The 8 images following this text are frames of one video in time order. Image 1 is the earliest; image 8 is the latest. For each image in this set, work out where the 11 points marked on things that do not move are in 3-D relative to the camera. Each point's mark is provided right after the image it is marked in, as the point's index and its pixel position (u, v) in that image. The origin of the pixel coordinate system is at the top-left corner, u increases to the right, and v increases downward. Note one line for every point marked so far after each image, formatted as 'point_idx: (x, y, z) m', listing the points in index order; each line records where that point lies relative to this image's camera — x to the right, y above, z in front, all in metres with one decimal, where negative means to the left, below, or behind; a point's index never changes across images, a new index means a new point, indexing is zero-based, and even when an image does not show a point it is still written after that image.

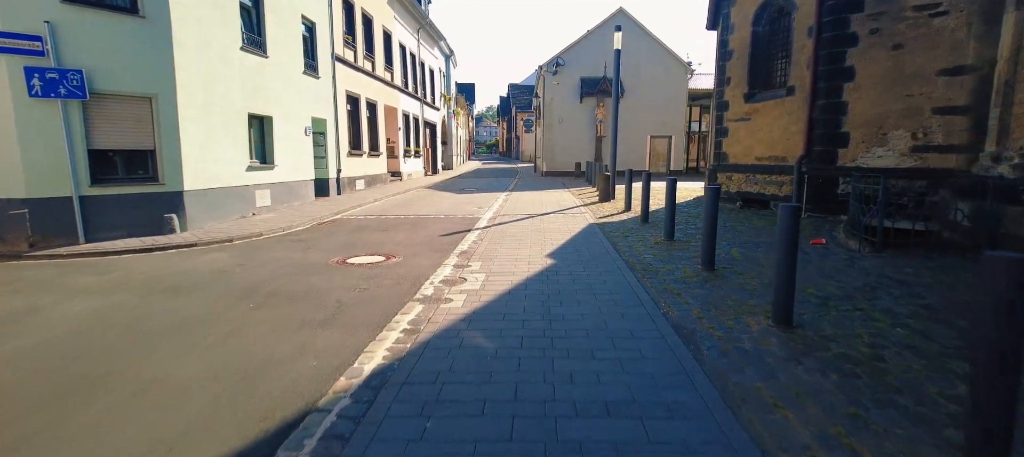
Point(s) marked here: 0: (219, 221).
0: (-6.0, +0.1, +10.0) m
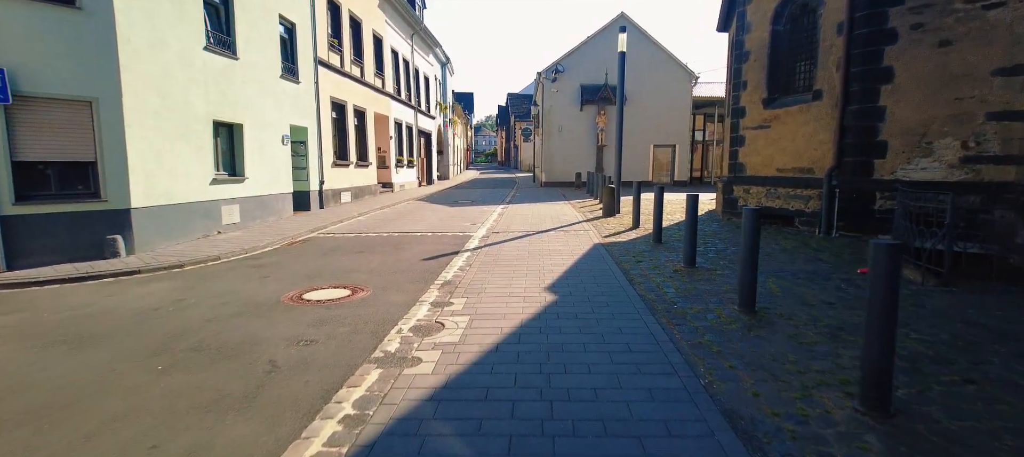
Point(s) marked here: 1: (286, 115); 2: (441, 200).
0: (-6.1, -0.2, +8.8) m
1: (-6.0, +3.0, +12.8) m
2: (-2.8, +1.1, +19.4) m
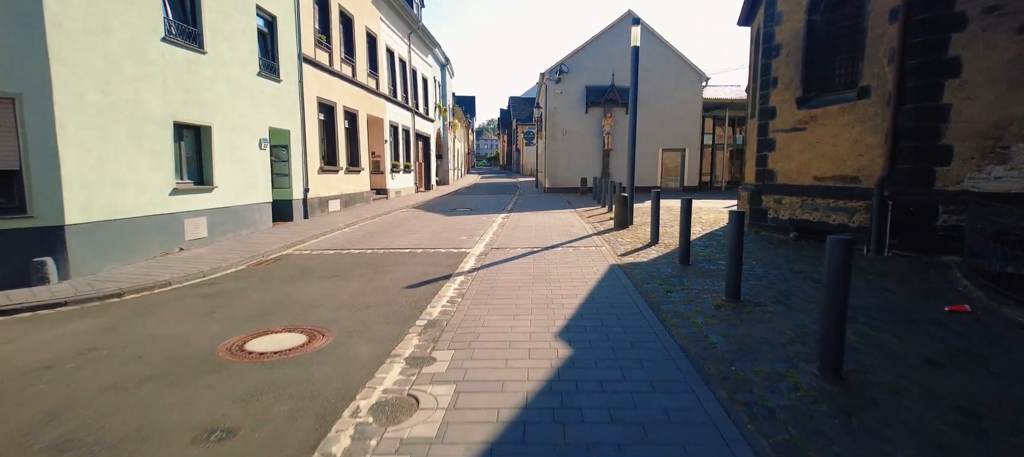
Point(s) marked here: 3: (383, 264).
0: (-6.1, -0.5, +7.7) m
1: (-5.9, +2.7, +11.7) m
2: (-2.8, +0.8, +18.2) m
3: (-2.1, -0.6, +7.8) m
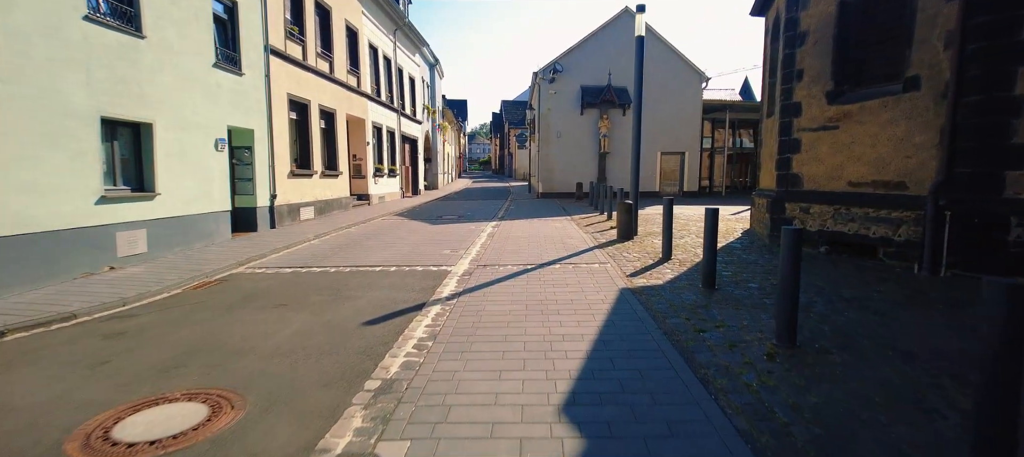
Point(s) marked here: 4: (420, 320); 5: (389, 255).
0: (-6.2, -0.7, +6.3) m
1: (-6.2, +2.4, +10.3) m
2: (-3.1, +0.5, +16.9) m
3: (-2.2, -0.8, +6.5) m
4: (-0.9, -0.9, +5.0) m
5: (-2.2, -0.5, +8.8) m
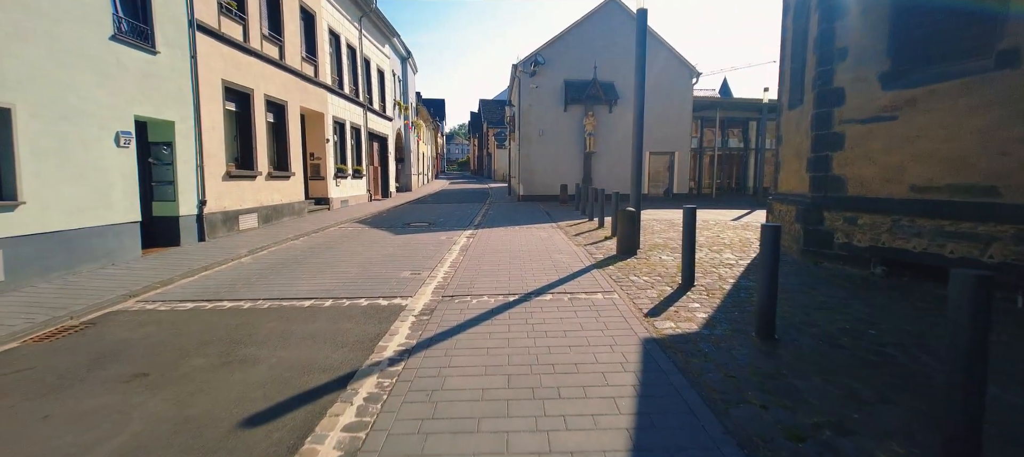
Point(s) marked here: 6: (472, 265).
0: (-6.4, -1.0, +4.2) m
1: (-6.6, +2.2, +8.3) m
2: (-3.7, +0.2, +14.9) m
3: (-2.4, -1.0, +4.6) m
4: (-1.1, -1.1, +3.1) m
5: (-2.5, -0.7, +6.9) m
6: (-0.6, -0.6, +7.6) m
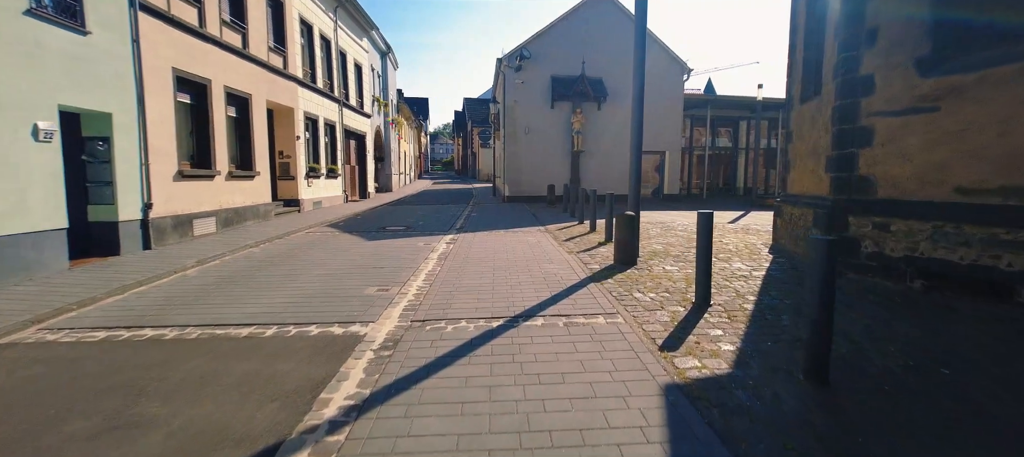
0: (-6.5, -1.1, +3.1) m
1: (-6.8, +2.1, +7.1) m
2: (-4.2, +0.1, +13.8) m
3: (-2.6, -1.1, +3.5) m
4: (-1.2, -1.3, +2.1) m
5: (-2.7, -0.8, +5.8) m
6: (-0.8, -0.7, +6.7) m
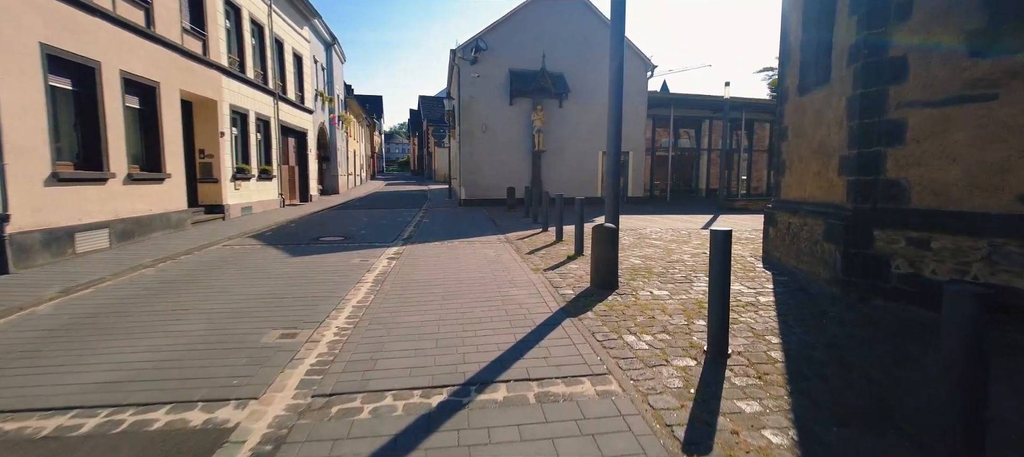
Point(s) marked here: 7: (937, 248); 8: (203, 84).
0: (-6.7, -1.4, +1.1) m
1: (-7.4, +1.8, +5.1) m
2: (-5.3, -0.1, +12.0) m
3: (-2.8, -1.4, +1.9) m
4: (-1.3, -1.5, +0.6) m
5: (-3.2, -1.1, +4.2) m
6: (-1.3, -0.9, +5.2) m
7: (+4.1, -0.2, +4.7) m
8: (-8.4, +4.0, +13.7) m
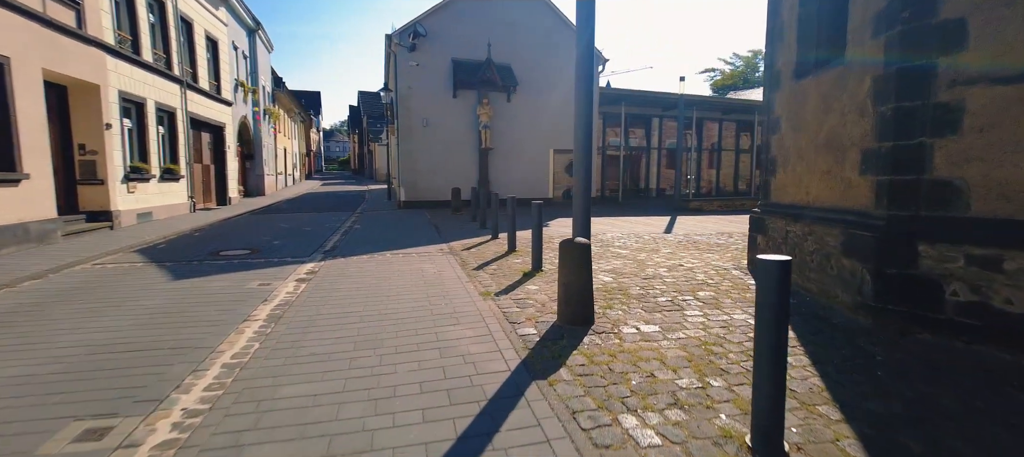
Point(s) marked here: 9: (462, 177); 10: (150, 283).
0: (-6.7, -1.7, -1.0) m
1: (-7.8, +1.5, +2.9) m
2: (-6.4, -0.4, +10.0) m
3: (-2.9, -1.6, +0.1) m
4: (-1.3, -1.7, -1.0) m
5: (-3.5, -1.3, +2.4) m
6: (-1.8, -1.1, +3.5) m
7: (+3.6, -0.3, +3.7) m
8: (-9.8, +3.7, +11.3) m
9: (-1.8, +1.9, +18.1) m
10: (-5.2, -0.8, +7.1) m
